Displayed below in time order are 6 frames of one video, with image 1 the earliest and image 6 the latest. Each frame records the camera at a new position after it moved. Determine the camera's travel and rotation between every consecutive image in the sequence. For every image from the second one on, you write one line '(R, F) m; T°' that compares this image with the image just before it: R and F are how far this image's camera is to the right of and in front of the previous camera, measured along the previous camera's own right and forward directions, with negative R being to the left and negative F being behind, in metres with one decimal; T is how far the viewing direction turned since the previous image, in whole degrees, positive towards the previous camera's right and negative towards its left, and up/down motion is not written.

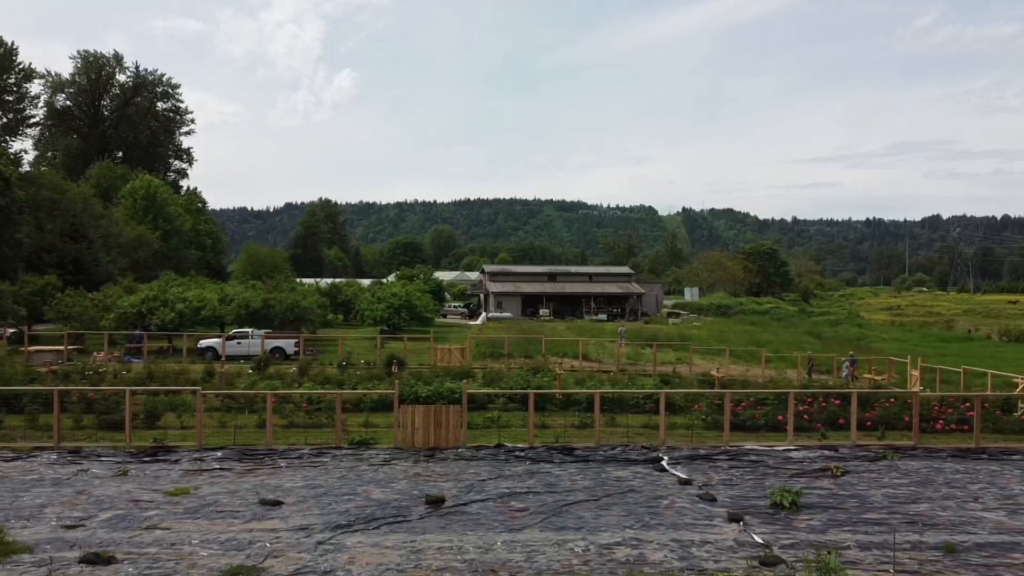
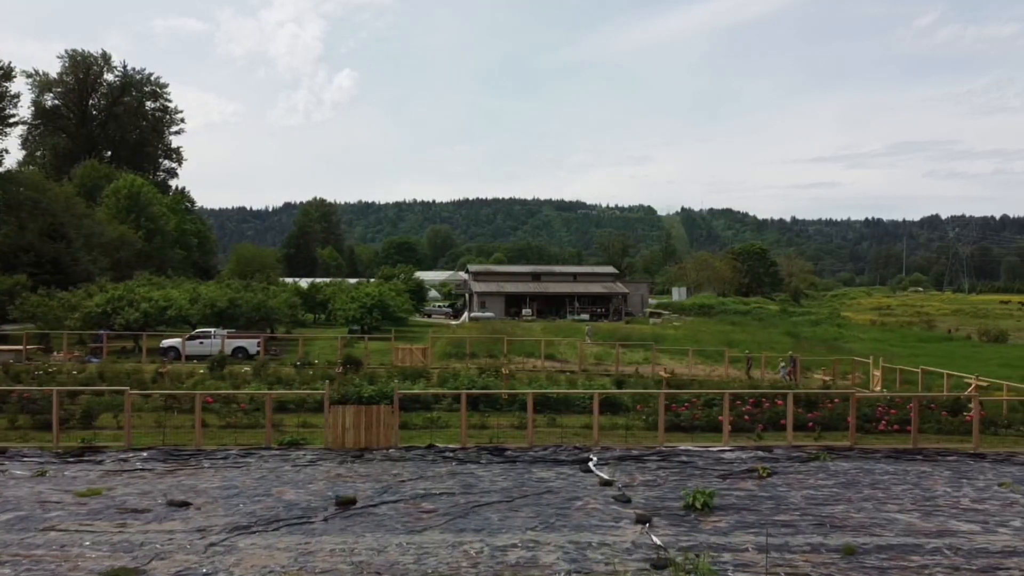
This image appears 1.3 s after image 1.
(+1.5, +0.1) m; 0°
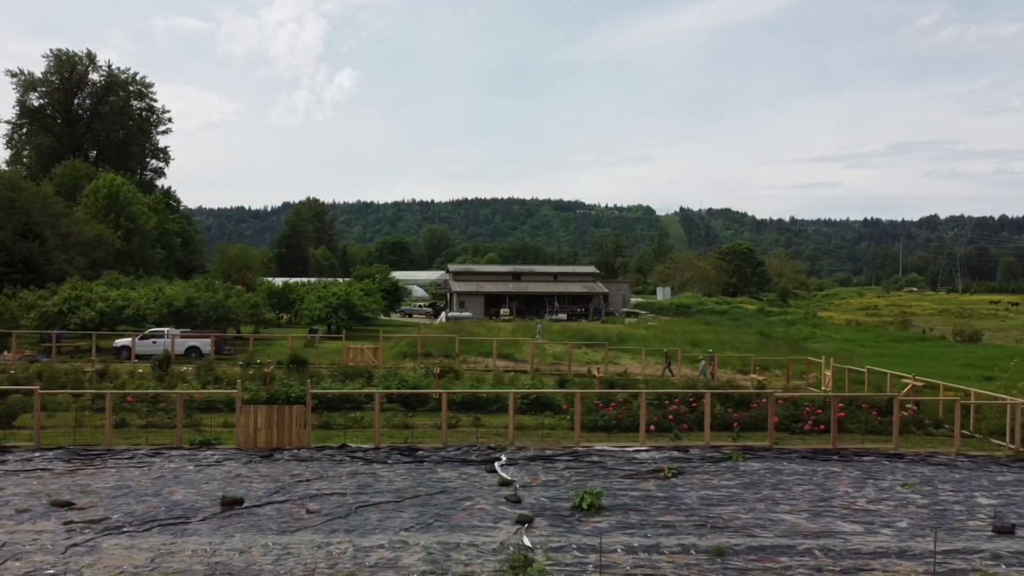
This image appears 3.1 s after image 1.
(+1.9, +0.1) m; 0°
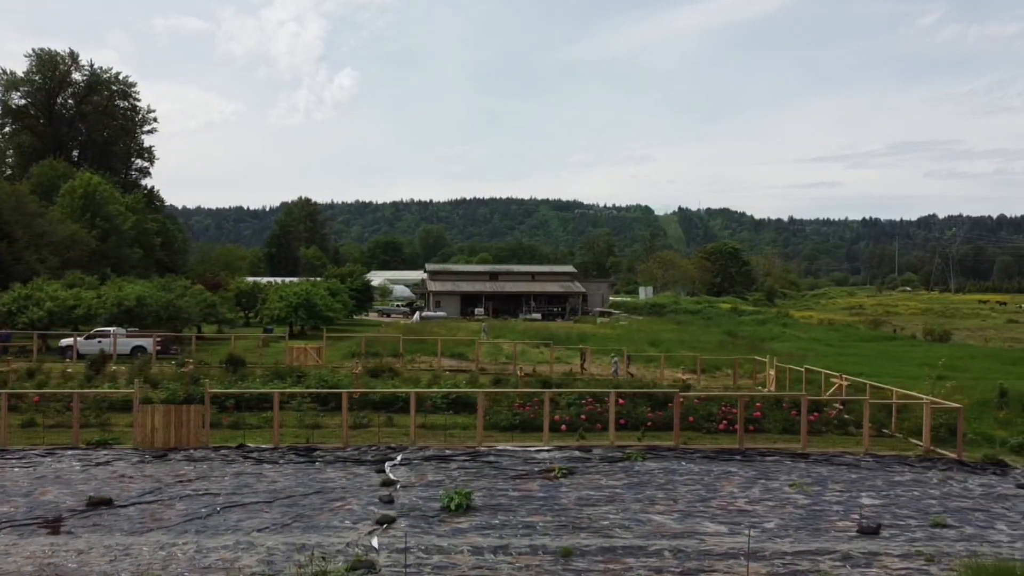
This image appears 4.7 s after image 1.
(+2.2, +0.1) m; 0°
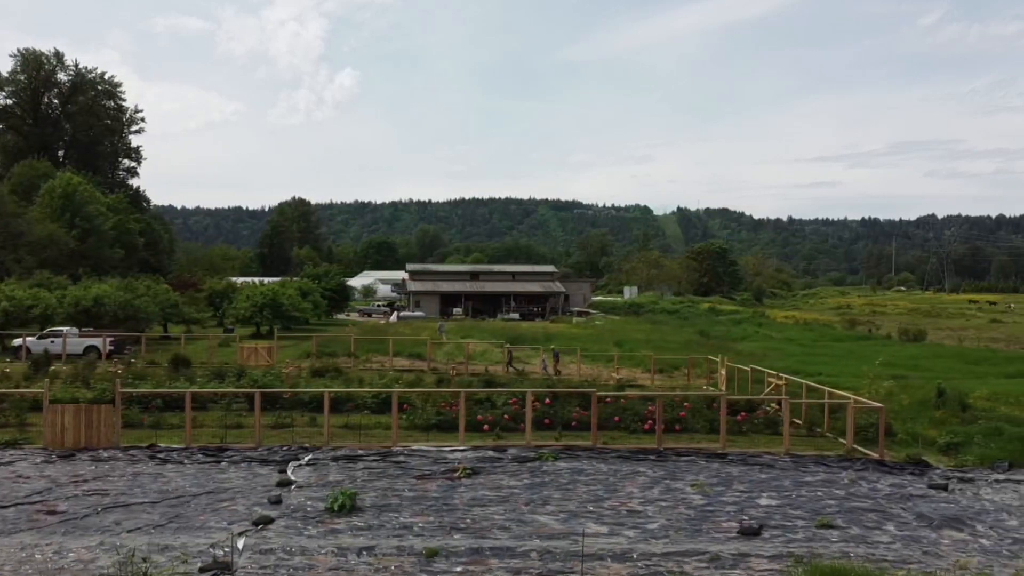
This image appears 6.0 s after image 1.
(+1.9, +0.1) m; 0°
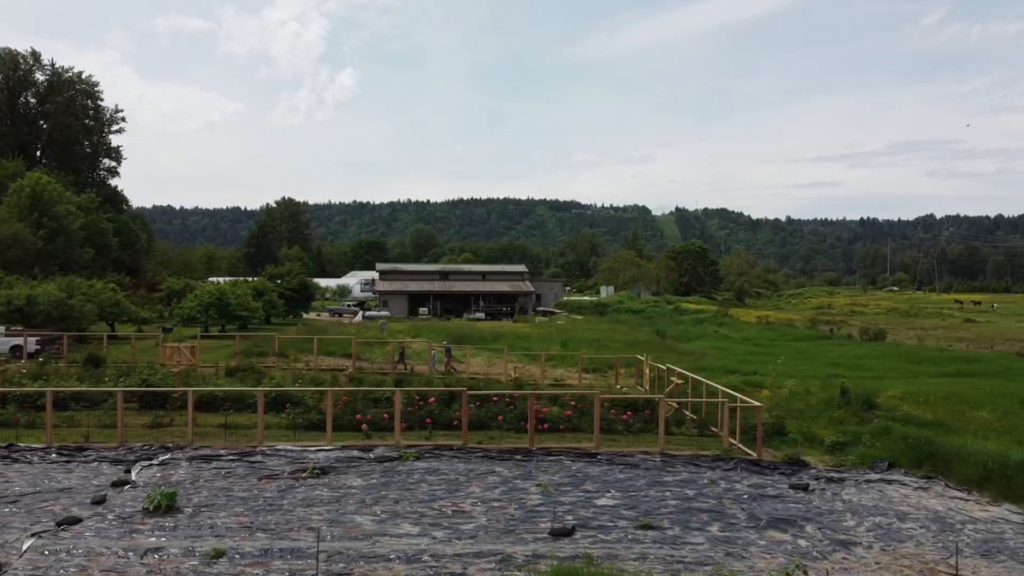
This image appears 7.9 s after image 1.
(+3.0, +0.2) m; 0°
